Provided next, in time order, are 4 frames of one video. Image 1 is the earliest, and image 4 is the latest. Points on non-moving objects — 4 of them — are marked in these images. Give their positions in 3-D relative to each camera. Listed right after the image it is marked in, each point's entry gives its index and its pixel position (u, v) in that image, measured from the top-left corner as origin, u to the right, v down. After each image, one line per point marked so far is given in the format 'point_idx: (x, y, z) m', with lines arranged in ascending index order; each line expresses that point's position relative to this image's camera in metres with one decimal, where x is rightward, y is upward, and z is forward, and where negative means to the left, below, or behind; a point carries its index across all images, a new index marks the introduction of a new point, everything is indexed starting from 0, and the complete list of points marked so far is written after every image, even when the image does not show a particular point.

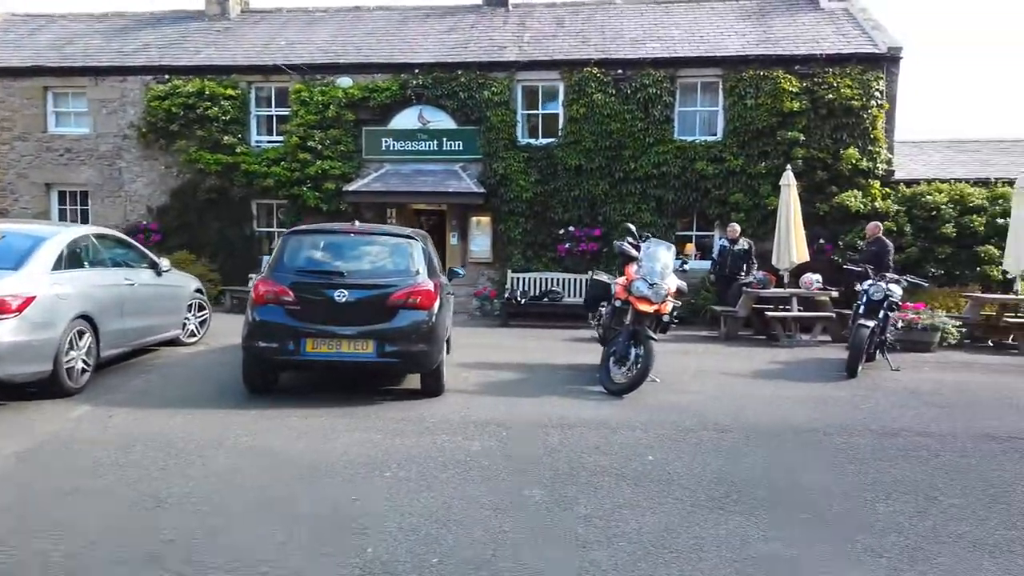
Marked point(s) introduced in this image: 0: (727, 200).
0: (+4.0, +1.7, +14.1) m
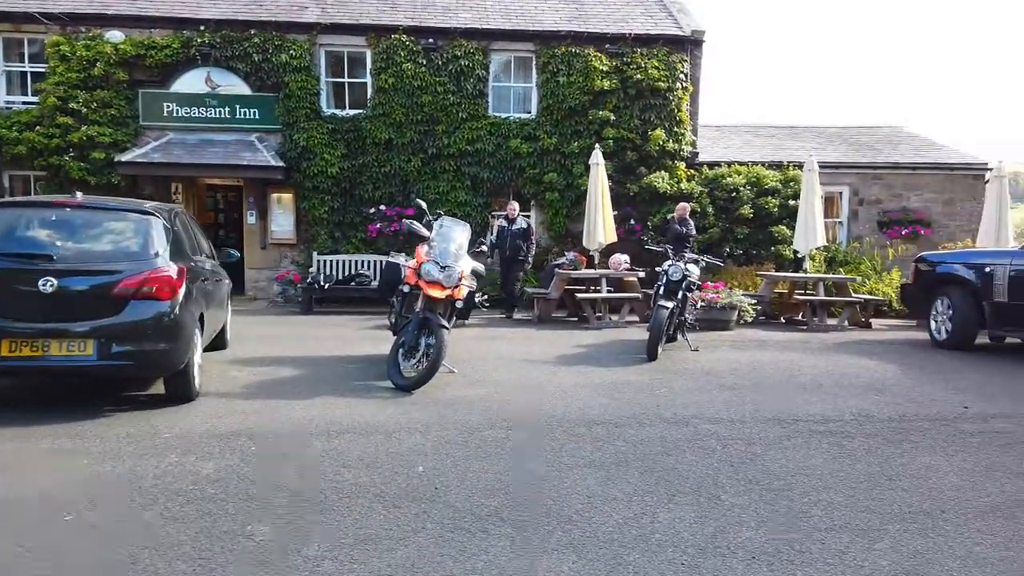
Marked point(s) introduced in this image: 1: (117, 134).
0: (+0.5, +2.0, +13.8) m
1: (-6.8, +2.7, +13.0) m
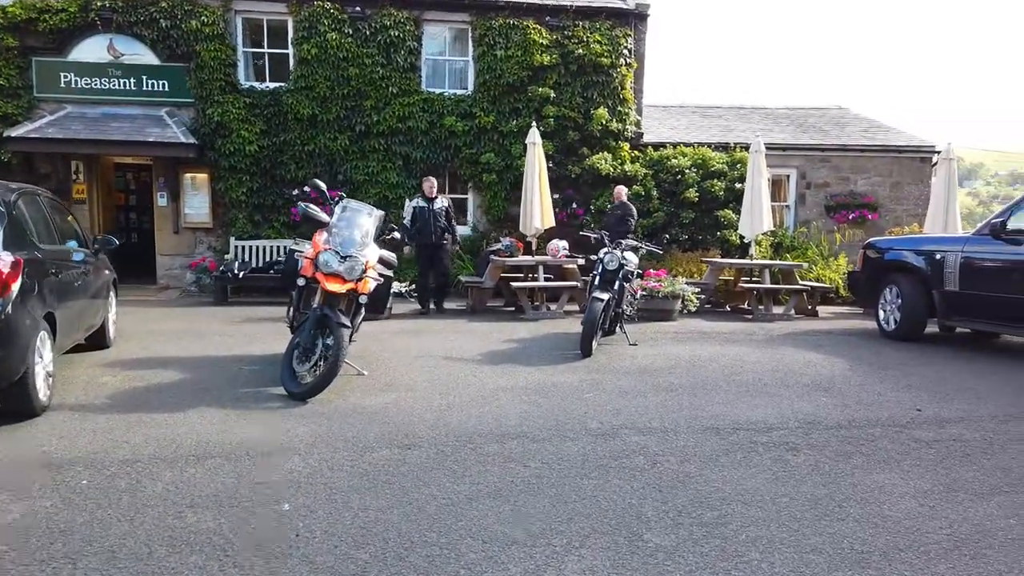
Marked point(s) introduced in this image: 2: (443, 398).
0: (-0.6, +2.2, +13.0) m
1: (-7.9, +2.8, +11.8) m
2: (-0.5, -0.9, +5.9) m
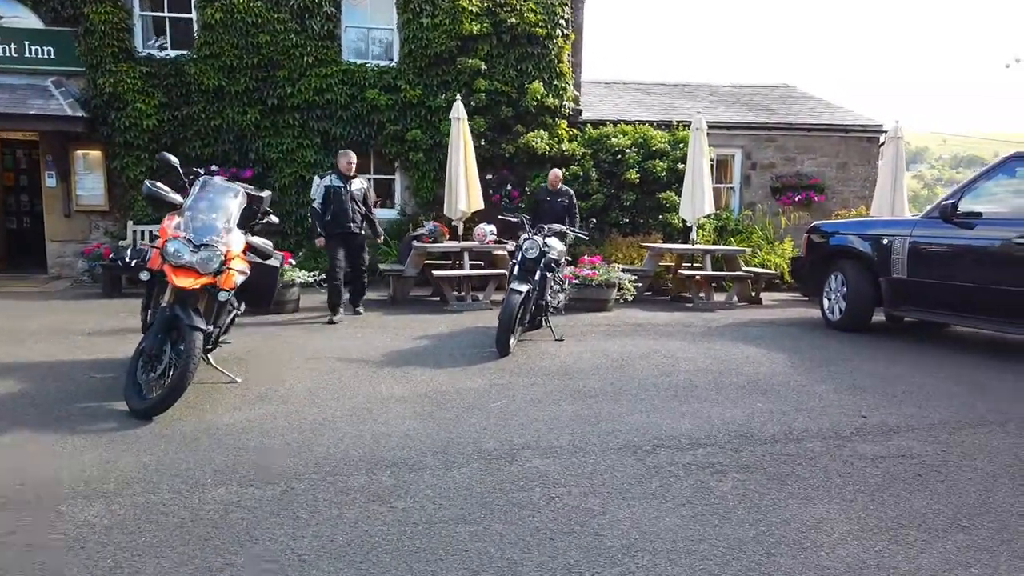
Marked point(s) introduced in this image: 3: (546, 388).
0: (-1.7, +2.4, +12.0) m
1: (-9.0, +3.0, +10.4) m
2: (-1.3, -0.8, +5.0) m
3: (+0.3, -0.8, +5.7) m
